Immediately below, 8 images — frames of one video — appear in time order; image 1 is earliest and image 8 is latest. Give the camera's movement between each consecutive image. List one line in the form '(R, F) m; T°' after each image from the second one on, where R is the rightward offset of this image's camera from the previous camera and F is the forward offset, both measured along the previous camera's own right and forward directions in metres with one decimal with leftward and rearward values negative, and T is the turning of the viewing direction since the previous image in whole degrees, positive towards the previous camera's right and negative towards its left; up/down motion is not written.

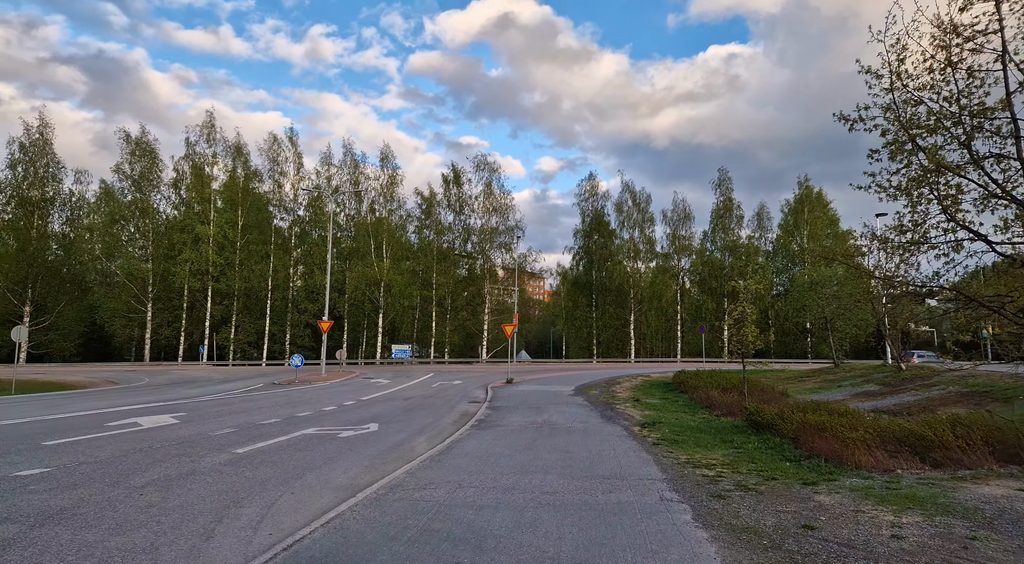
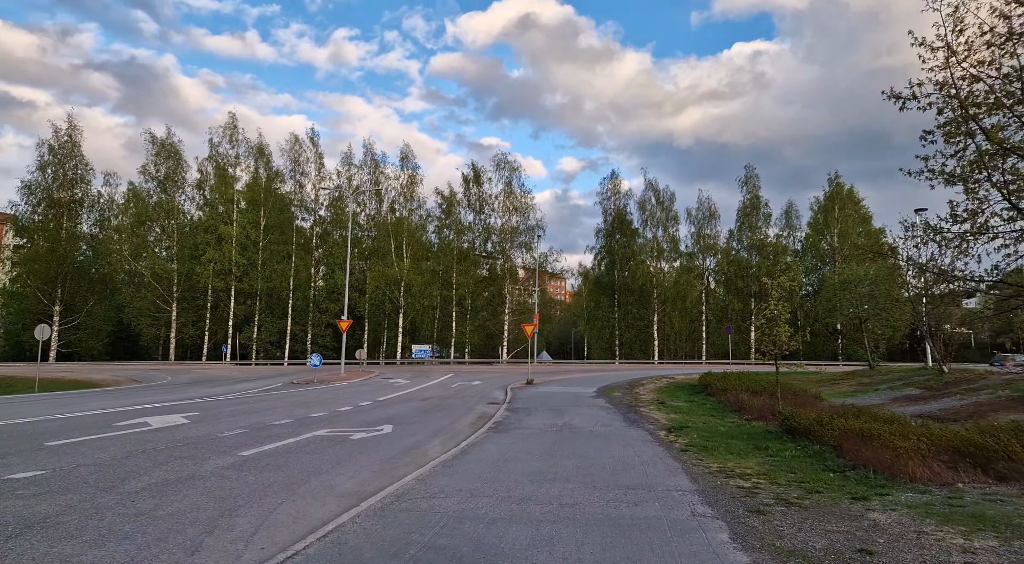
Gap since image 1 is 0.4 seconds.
(0.0, +0.6) m; -2°
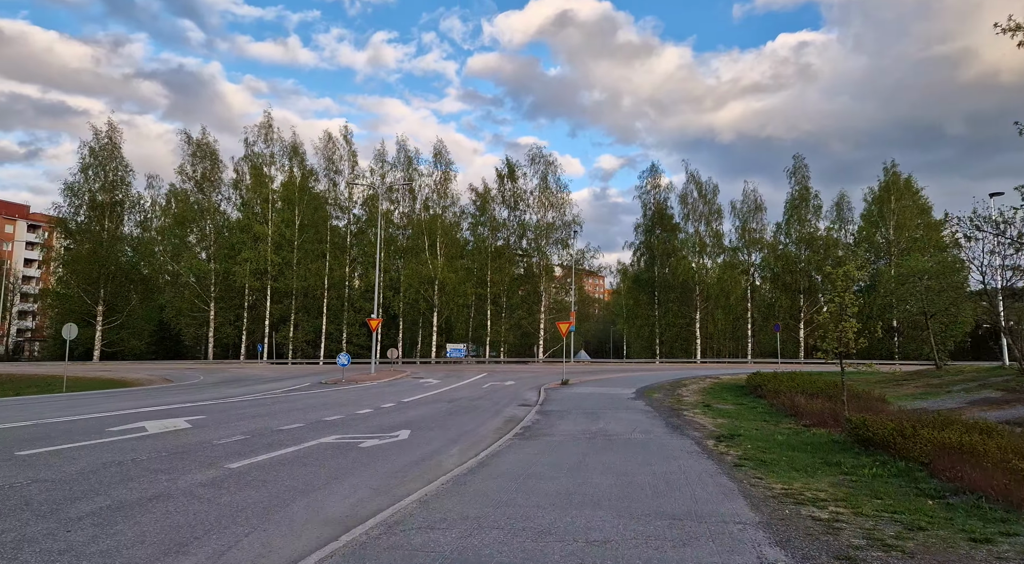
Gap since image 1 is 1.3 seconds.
(+0.2, +1.3) m; -3°
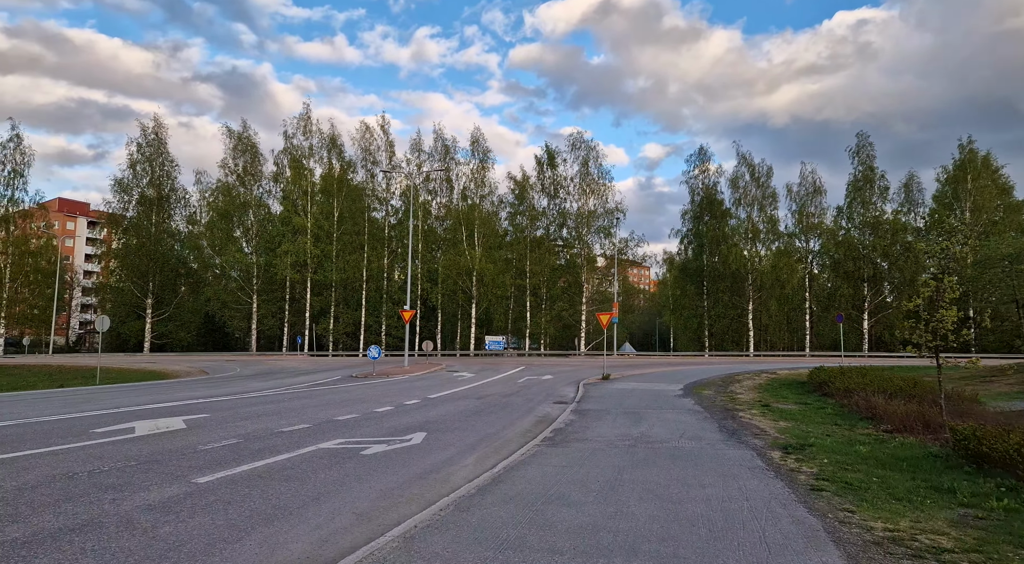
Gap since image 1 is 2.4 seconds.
(+0.3, +1.5) m; -4°
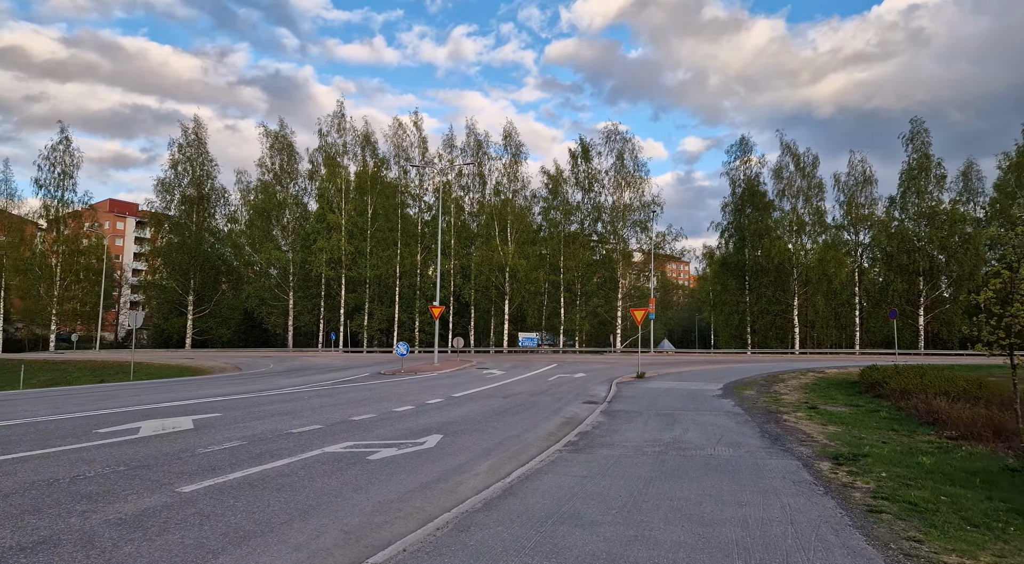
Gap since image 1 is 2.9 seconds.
(+0.2, +0.7) m; -3°
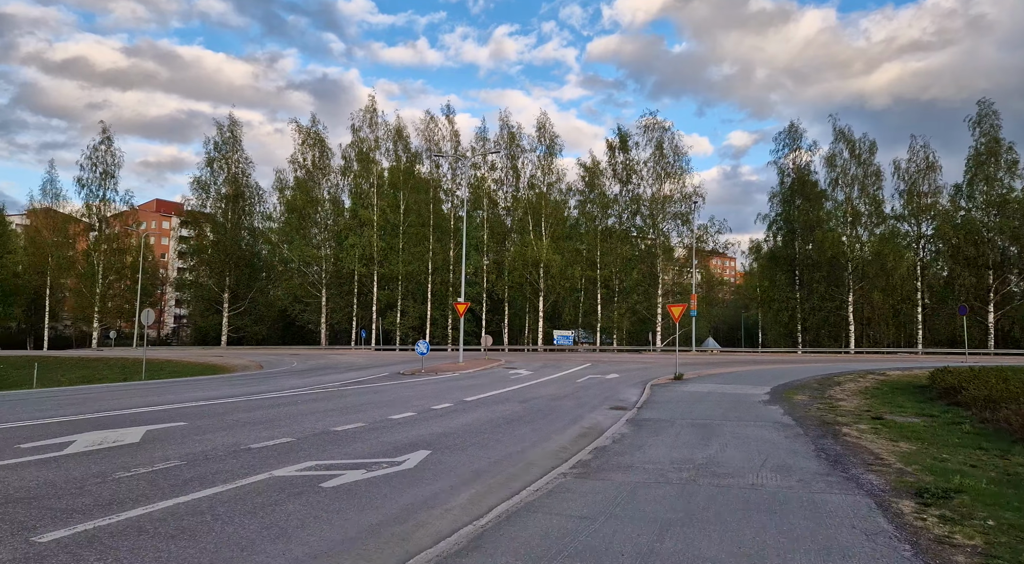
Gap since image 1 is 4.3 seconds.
(+0.6, +1.7) m; -4°
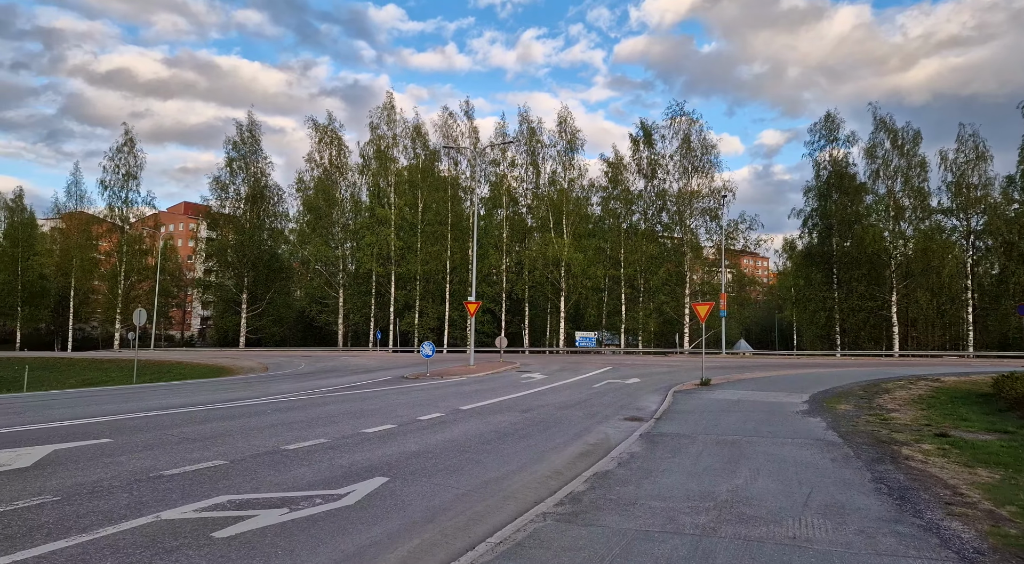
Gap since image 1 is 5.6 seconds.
(+0.6, +1.7) m; -2°
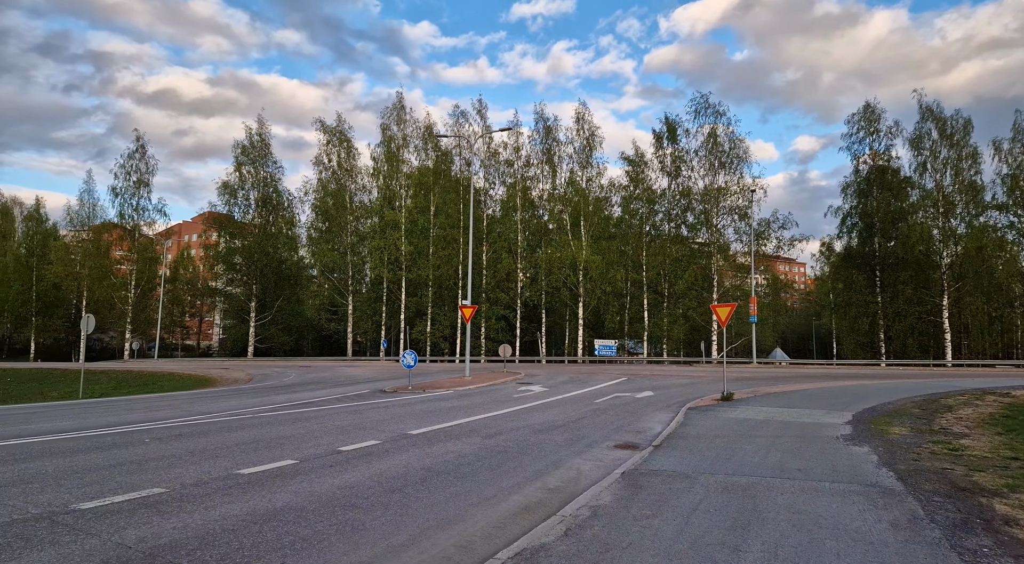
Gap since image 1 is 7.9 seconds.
(+1.2, +2.7) m; -3°
